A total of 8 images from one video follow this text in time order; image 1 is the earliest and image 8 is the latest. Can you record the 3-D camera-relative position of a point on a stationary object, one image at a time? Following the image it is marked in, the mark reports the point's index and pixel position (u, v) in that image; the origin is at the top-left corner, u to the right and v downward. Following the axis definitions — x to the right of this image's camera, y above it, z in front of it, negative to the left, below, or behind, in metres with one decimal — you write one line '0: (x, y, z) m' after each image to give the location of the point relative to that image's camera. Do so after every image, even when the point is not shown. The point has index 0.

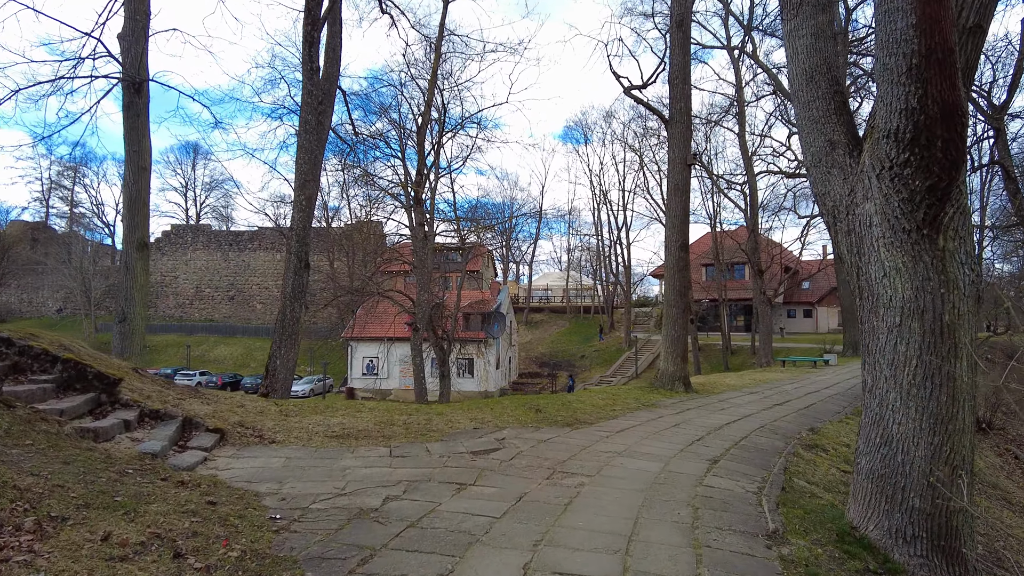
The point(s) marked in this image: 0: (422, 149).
0: (-1.9, +2.9, +11.8) m
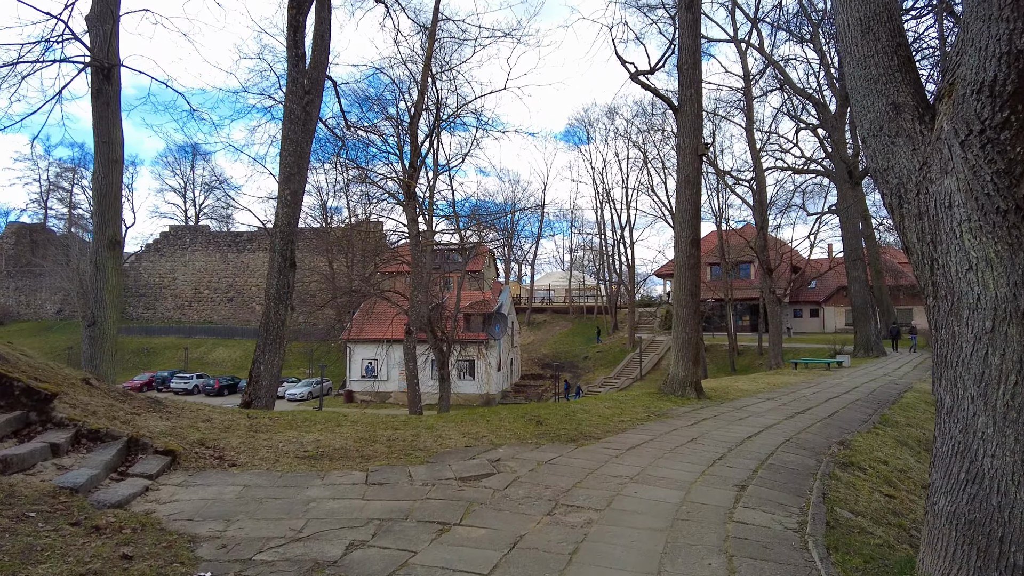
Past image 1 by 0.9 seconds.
0: (-1.9, +2.9, +11.1) m
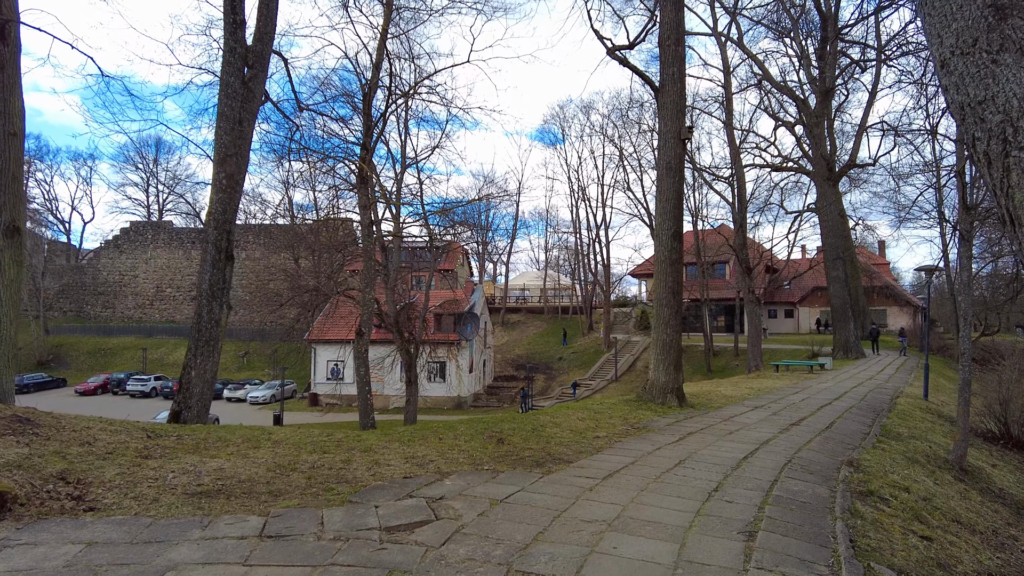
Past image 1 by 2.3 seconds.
0: (-2.5, +3.0, +10.0) m
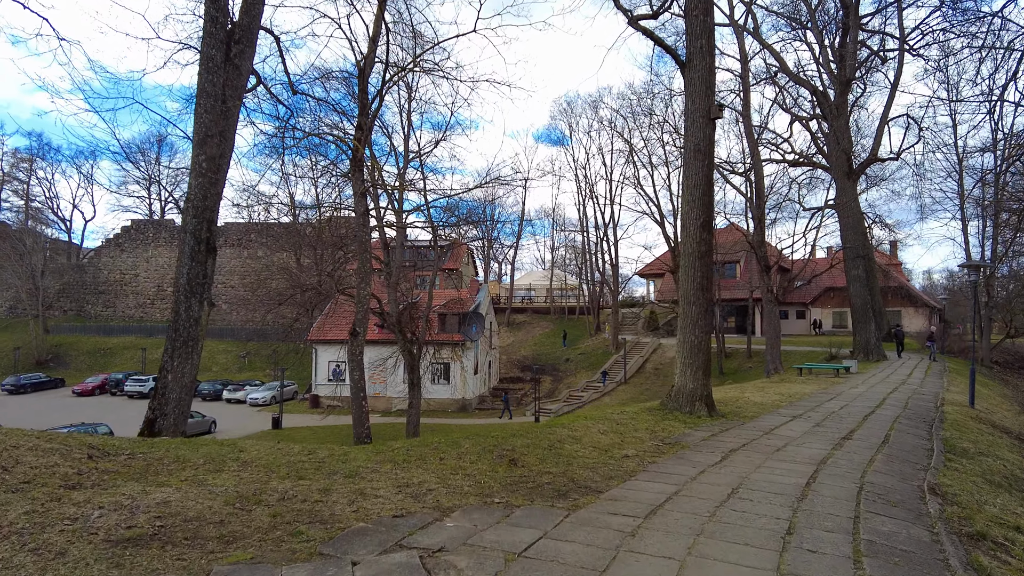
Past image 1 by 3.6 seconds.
0: (-2.3, +3.1, +9.1) m
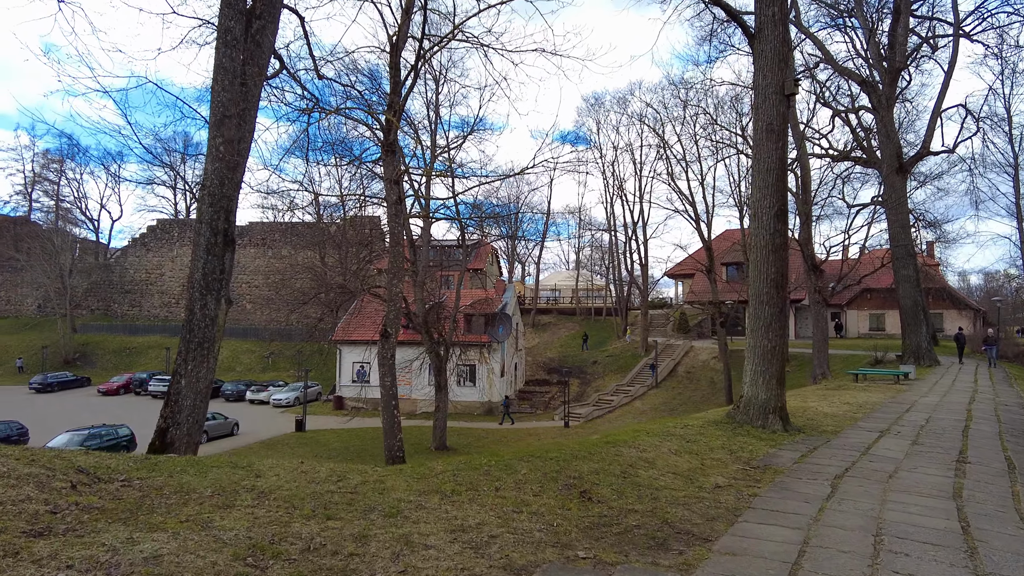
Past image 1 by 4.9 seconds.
0: (-1.7, +3.1, +8.3) m
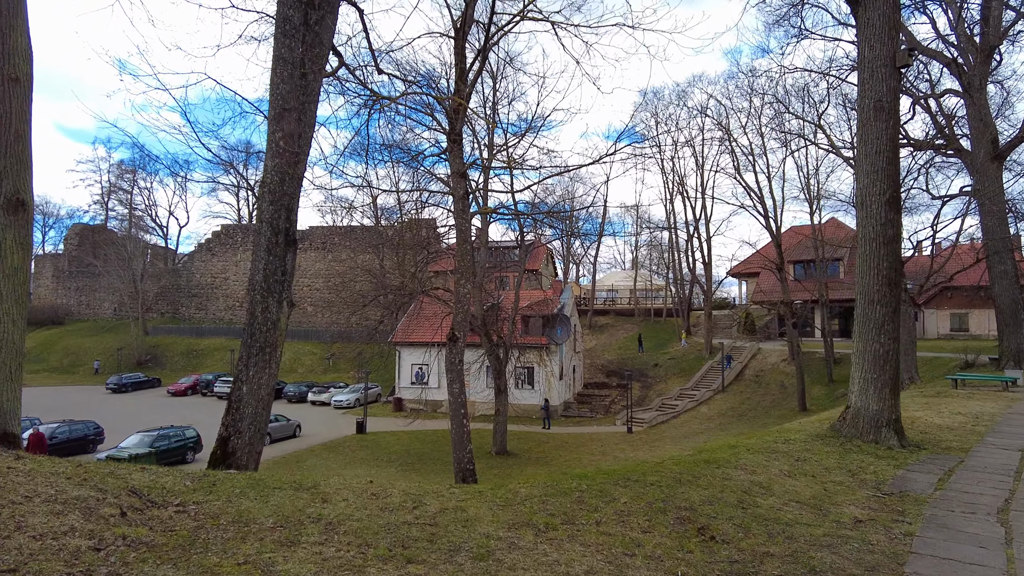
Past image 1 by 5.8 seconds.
0: (-0.7, +3.1, +7.8) m
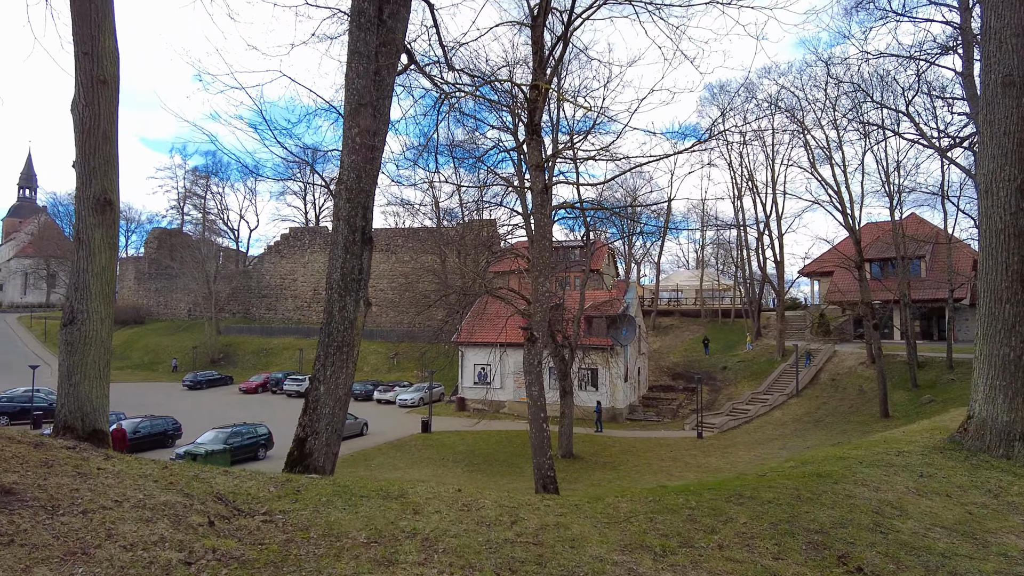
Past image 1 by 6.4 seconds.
0: (+0.3, +3.1, +7.4) m
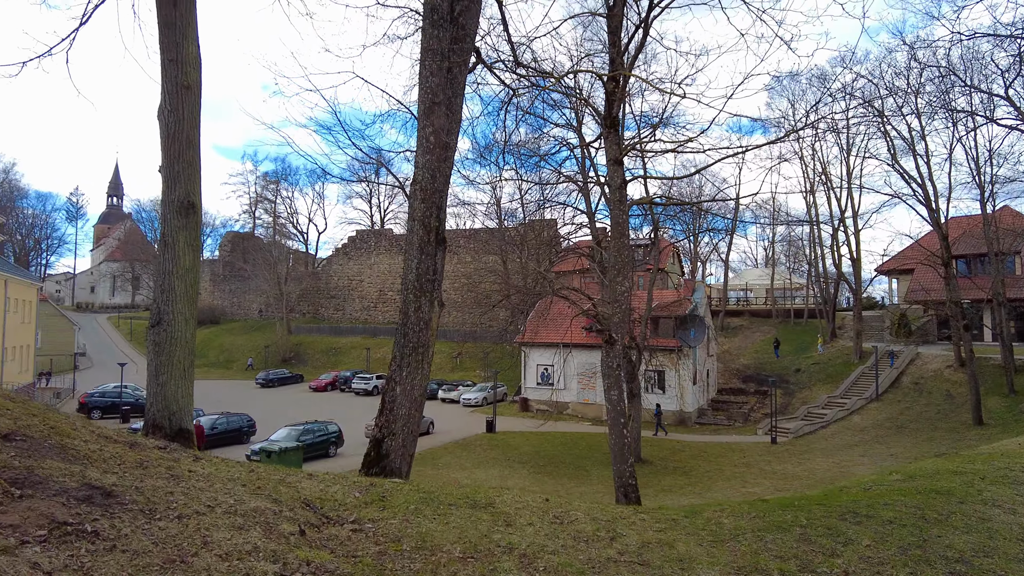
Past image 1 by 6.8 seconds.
0: (+1.2, +3.1, +7.2) m
